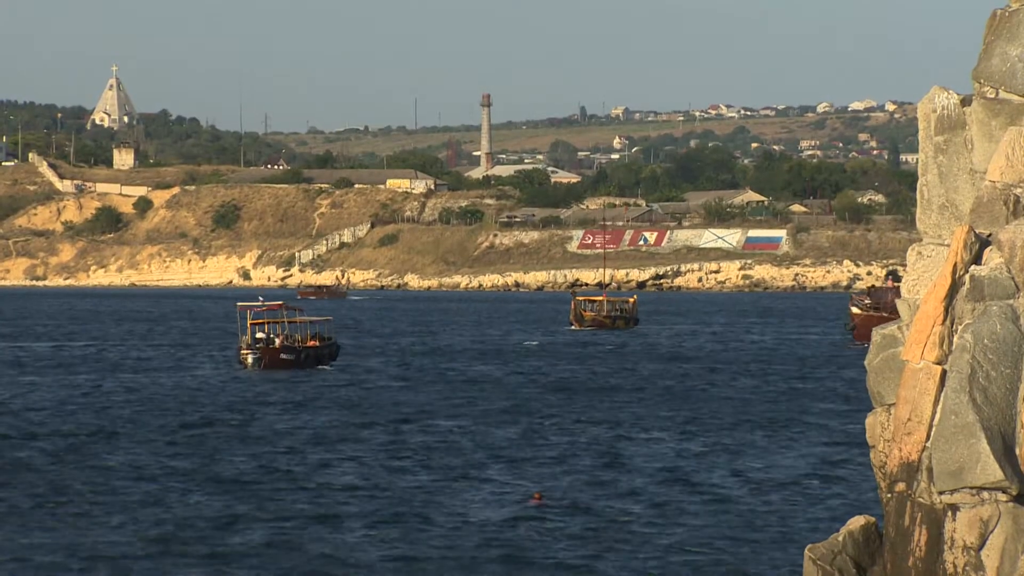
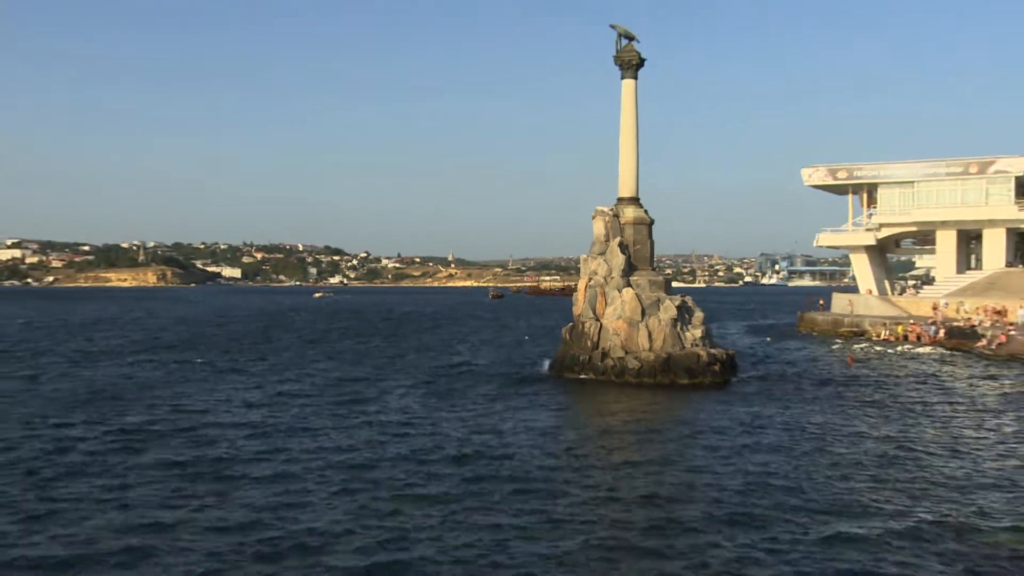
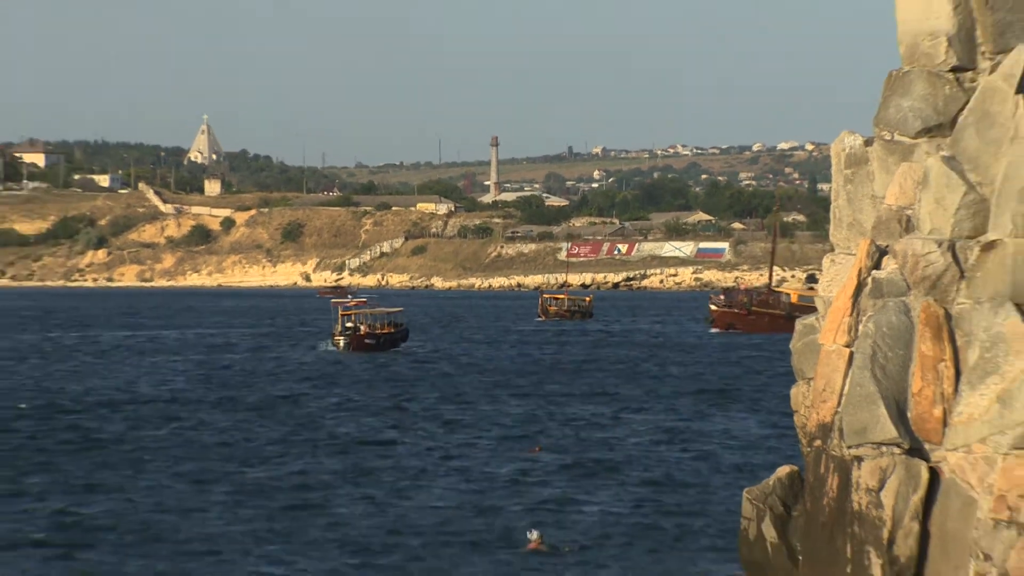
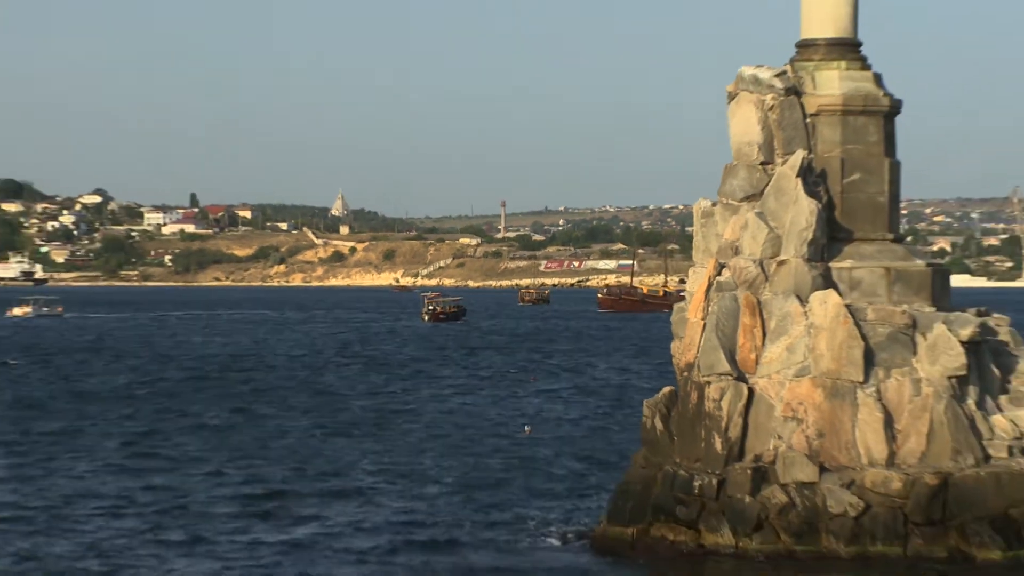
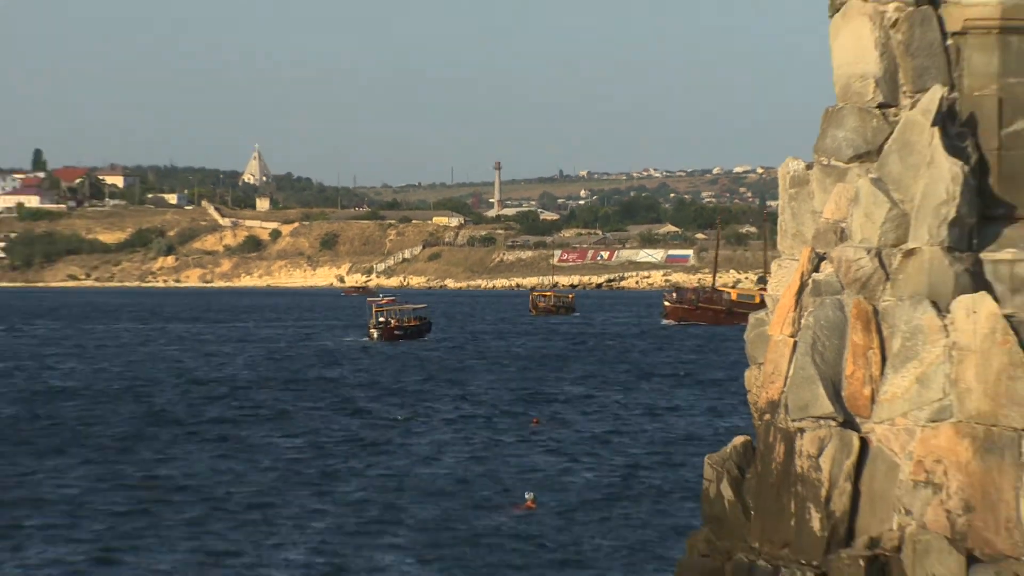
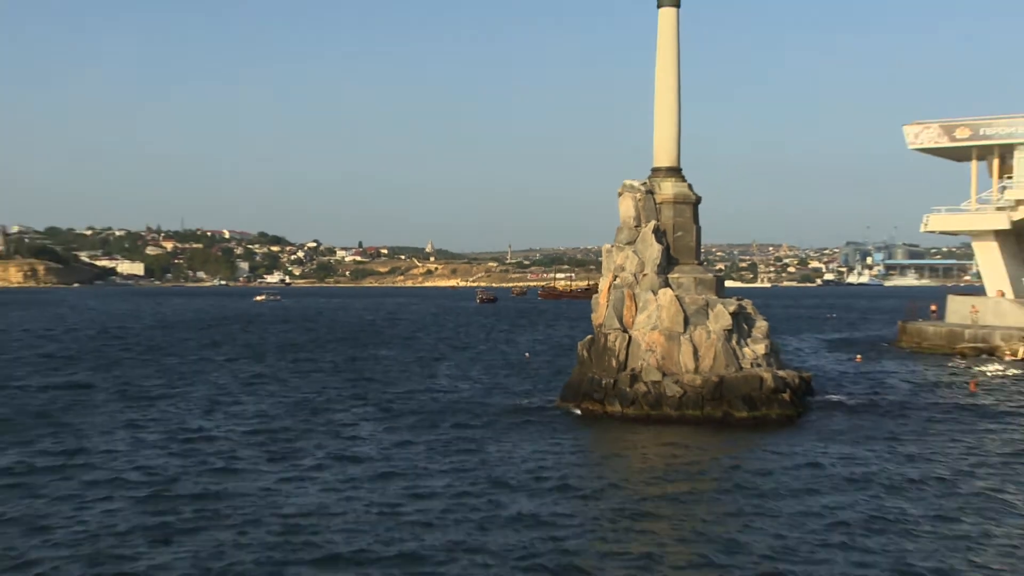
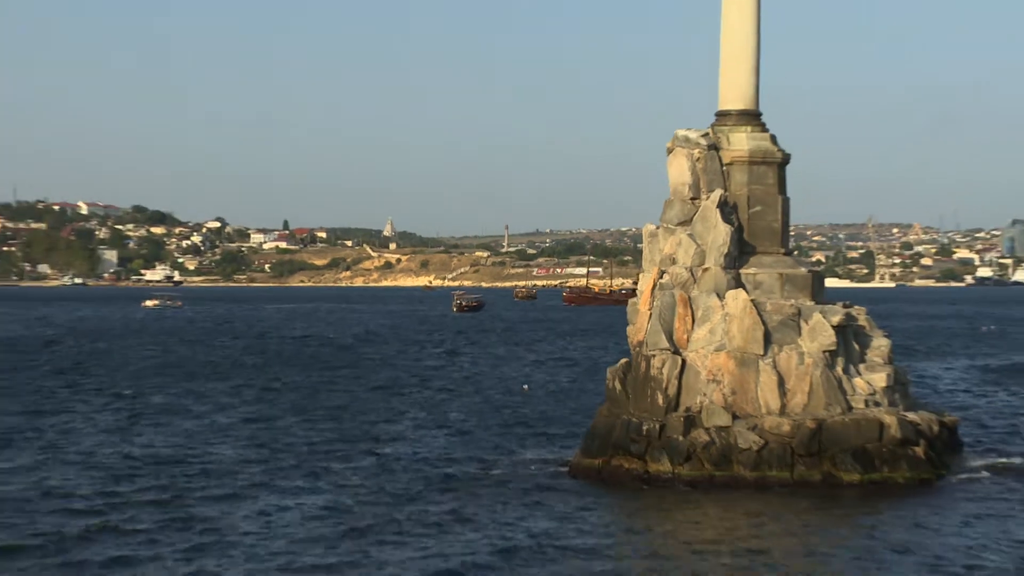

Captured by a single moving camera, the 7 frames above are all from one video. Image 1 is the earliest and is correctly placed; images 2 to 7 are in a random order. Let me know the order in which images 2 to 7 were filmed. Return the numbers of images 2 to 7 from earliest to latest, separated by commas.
3, 5, 4, 7, 6, 2
